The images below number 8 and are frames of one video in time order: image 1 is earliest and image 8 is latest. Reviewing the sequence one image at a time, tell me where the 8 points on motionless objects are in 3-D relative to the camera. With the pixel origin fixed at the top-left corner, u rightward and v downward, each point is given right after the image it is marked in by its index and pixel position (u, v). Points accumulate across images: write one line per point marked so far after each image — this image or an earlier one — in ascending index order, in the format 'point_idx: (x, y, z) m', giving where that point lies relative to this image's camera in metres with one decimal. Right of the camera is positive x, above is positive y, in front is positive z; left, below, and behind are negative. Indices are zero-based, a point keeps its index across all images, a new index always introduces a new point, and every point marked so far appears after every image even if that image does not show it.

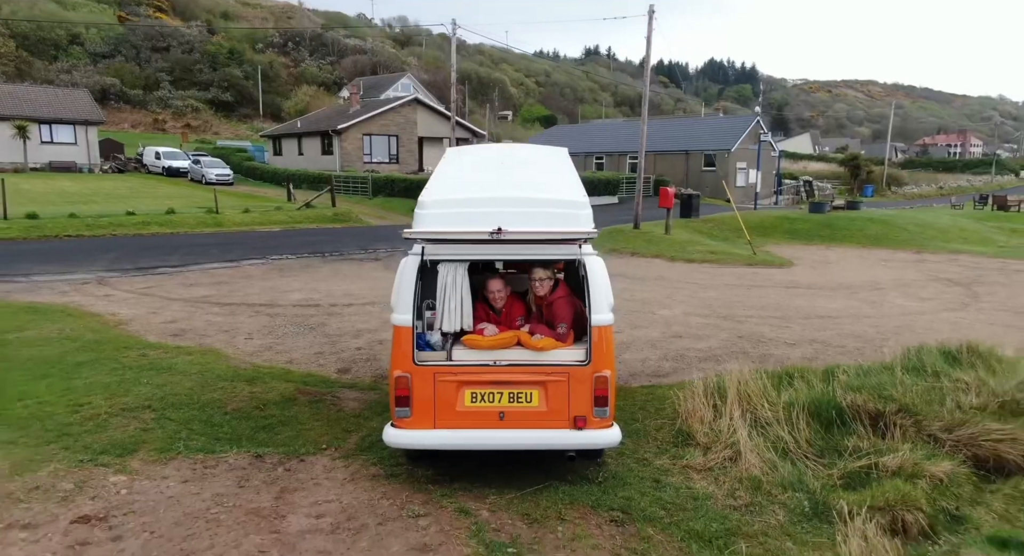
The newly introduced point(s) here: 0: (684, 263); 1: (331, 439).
0: (+2.2, +0.2, +9.0) m
1: (-0.8, -0.7, +3.1) m
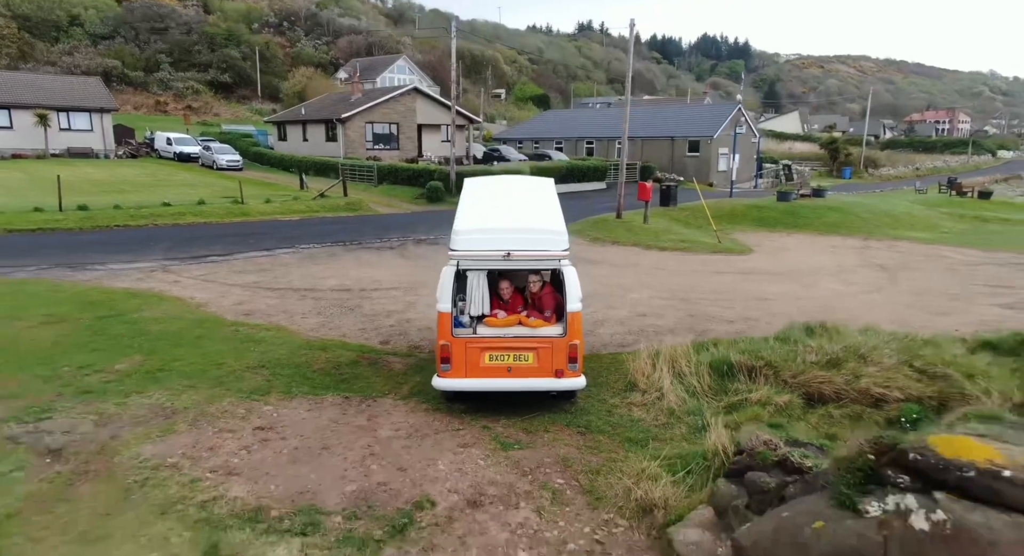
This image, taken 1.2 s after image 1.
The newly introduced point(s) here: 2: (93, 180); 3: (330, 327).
0: (+2.2, +0.4, +10.5) m
1: (-0.8, -0.7, +4.5) m
2: (-9.7, +2.3, +16.4) m
3: (-1.6, -0.4, +6.3) m
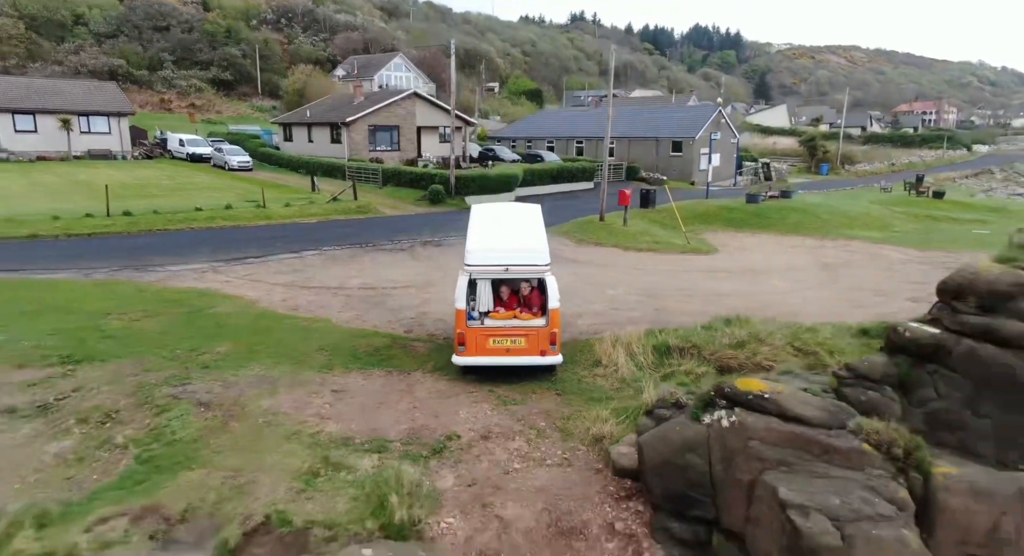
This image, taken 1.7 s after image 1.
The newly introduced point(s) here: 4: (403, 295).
0: (+2.1, +0.5, +12.1) m
1: (-0.8, -0.7, +6.1) m
2: (-9.8, +2.4, +17.8) m
3: (-1.6, -0.4, +7.8) m
4: (-1.4, -0.2, +8.9) m
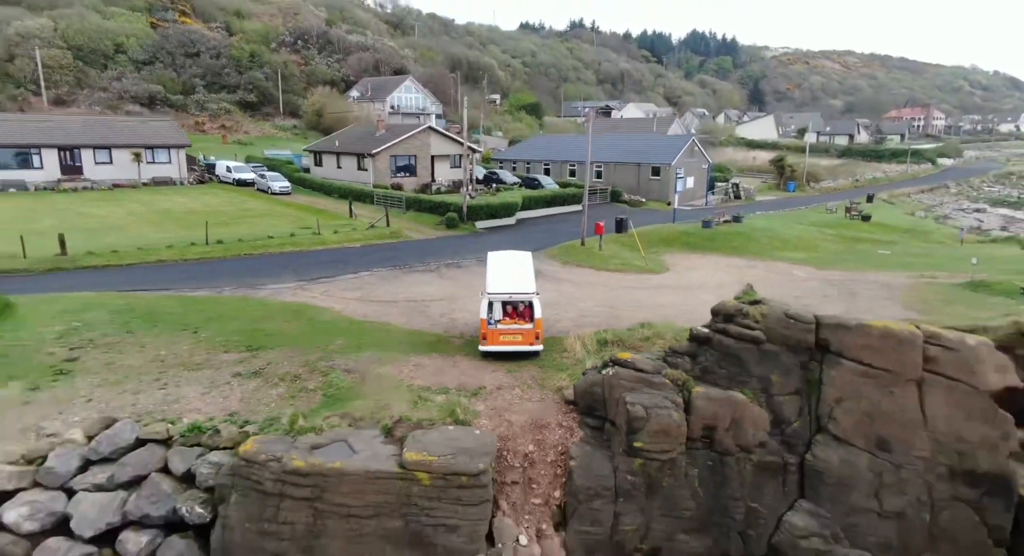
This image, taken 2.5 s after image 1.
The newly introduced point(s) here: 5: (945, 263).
0: (+2.1, +0.2, +16.1) m
1: (-0.8, -1.0, +10.2) m
2: (-9.8, +2.1, +21.9) m
3: (-1.6, -0.7, +11.9) m
4: (-1.4, -0.5, +13.0) m
5: (+10.6, +0.4, +17.2) m
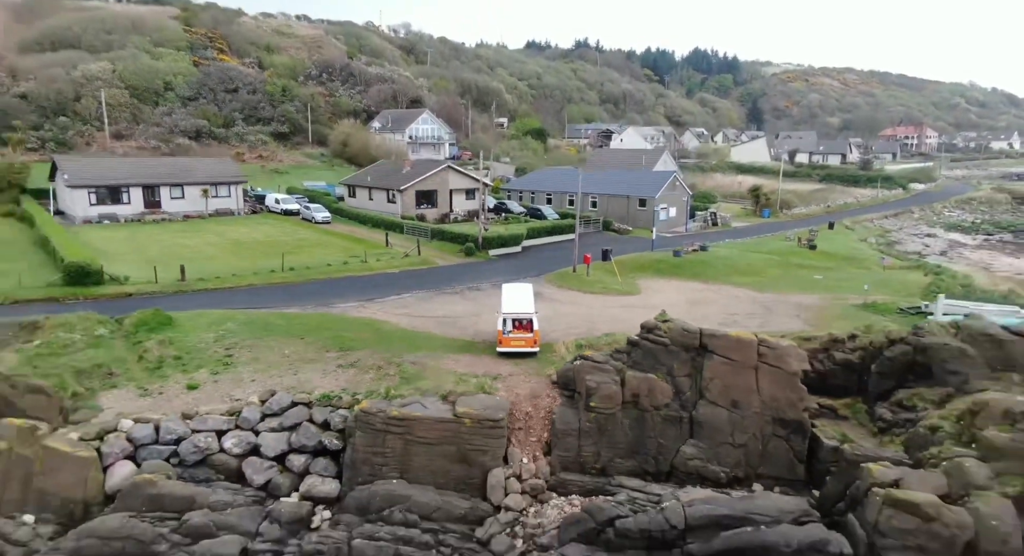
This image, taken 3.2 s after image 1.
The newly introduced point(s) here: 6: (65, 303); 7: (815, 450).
0: (+2.3, -0.4, +20.9) m
1: (-0.6, -1.5, +15.0) m
2: (-9.5, +1.4, +26.8) m
3: (-1.5, -1.2, +16.7) m
4: (-1.2, -1.1, +17.8) m
5: (+10.8, -0.2, +21.9) m
6: (-10.7, -0.6, +16.9) m
7: (+4.7, -2.6, +10.9) m
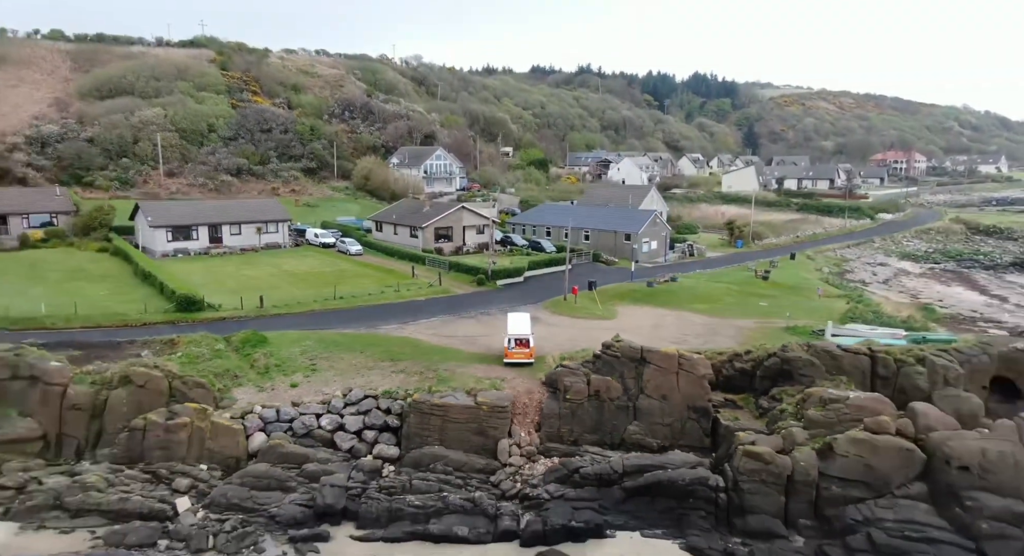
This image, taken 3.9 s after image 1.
0: (+2.4, -1.5, +26.6) m
1: (-0.6, -2.4, +20.7) m
2: (-9.3, +0.3, +32.6) m
3: (-1.4, -2.2, +22.4) m
4: (-1.1, -2.0, +23.5) m
5: (+11.0, -1.3, +27.5) m
6: (-10.6, -1.5, +22.6) m
7: (+4.7, -3.5, +16.5) m
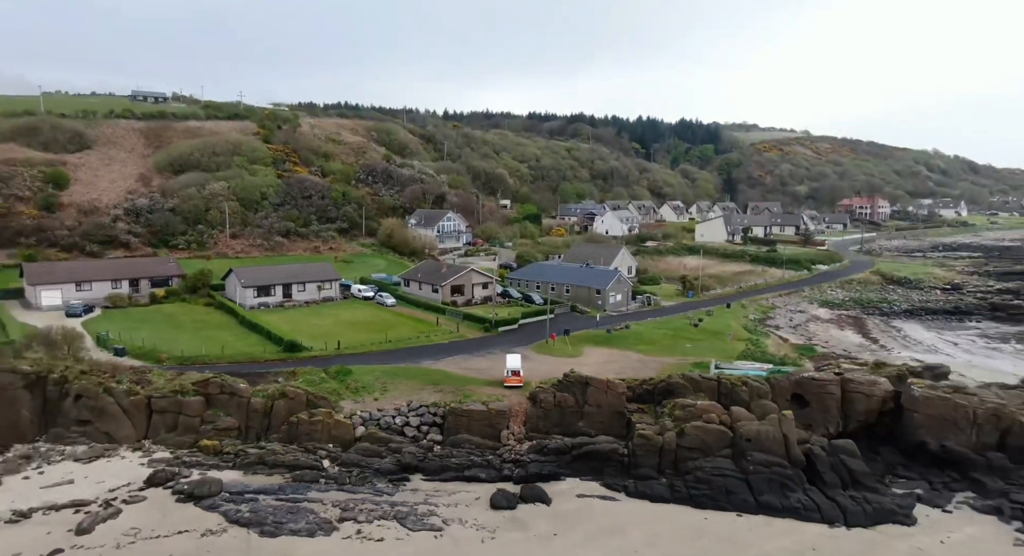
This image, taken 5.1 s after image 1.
0: (+2.3, -4.2, +38.4) m
1: (-0.7, -4.9, +32.4) m
2: (-9.5, -2.7, +44.5) m
3: (-1.5, -4.7, +34.2) m
4: (-1.2, -4.6, +35.2) m
5: (+10.8, -4.1, +39.4) m
6: (-10.7, -4.0, +34.4) m
7: (+4.6, -5.7, +28.2) m
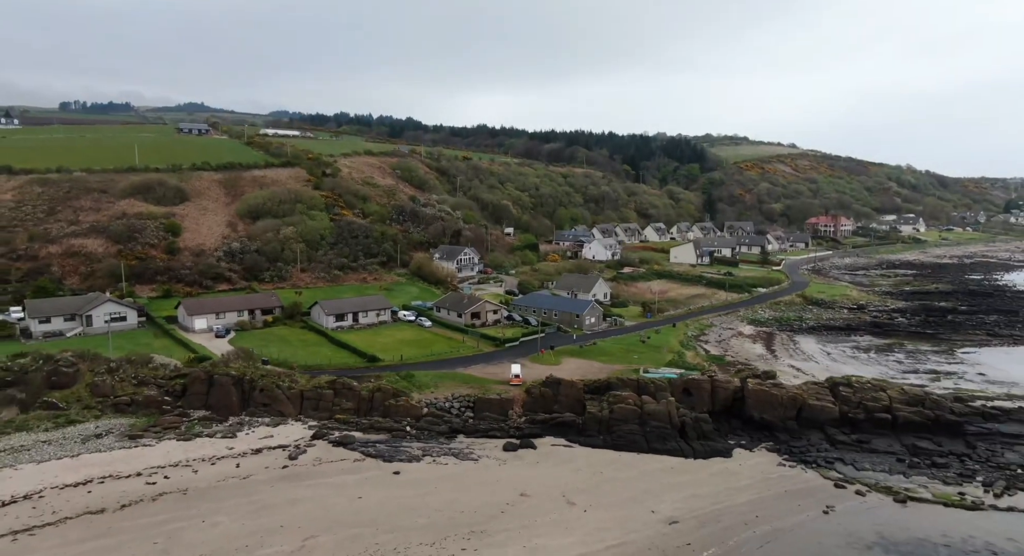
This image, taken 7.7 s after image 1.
0: (+2.5, -6.9, +57.5) m
1: (-0.5, -7.7, +51.6) m
2: (-9.2, -5.4, +63.6) m
3: (-1.3, -7.5, +53.3) m
4: (-1.0, -7.3, +54.4) m
5: (+11.0, -6.8, +58.5) m
6: (-10.5, -6.8, +53.6) m
7: (+4.8, -8.5, +47.3) m
